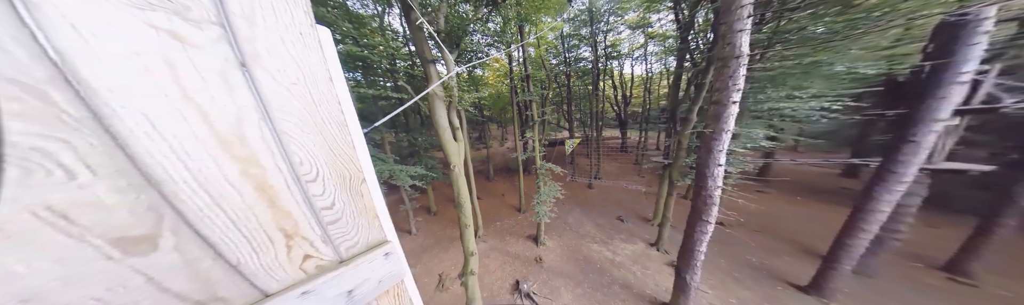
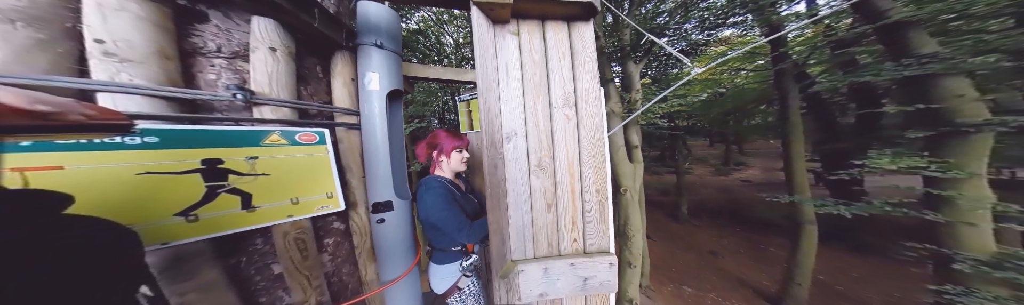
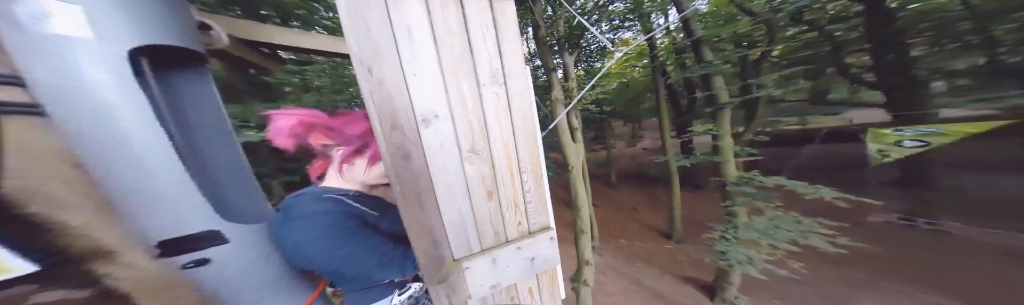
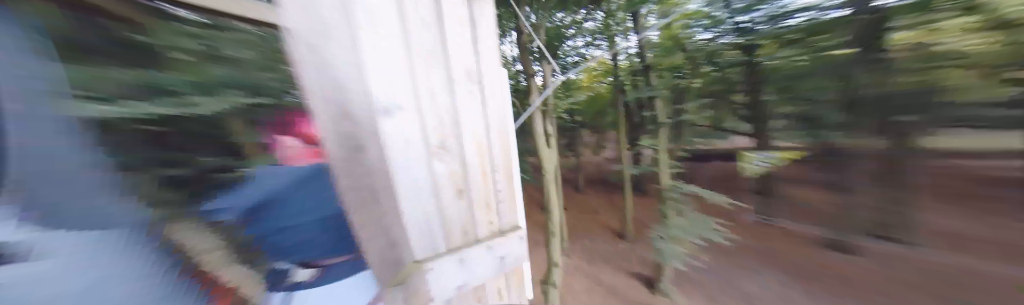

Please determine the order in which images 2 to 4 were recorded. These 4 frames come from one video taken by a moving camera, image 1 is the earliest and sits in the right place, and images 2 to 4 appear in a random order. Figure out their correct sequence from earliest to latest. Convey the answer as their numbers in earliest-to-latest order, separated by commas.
4, 3, 2
